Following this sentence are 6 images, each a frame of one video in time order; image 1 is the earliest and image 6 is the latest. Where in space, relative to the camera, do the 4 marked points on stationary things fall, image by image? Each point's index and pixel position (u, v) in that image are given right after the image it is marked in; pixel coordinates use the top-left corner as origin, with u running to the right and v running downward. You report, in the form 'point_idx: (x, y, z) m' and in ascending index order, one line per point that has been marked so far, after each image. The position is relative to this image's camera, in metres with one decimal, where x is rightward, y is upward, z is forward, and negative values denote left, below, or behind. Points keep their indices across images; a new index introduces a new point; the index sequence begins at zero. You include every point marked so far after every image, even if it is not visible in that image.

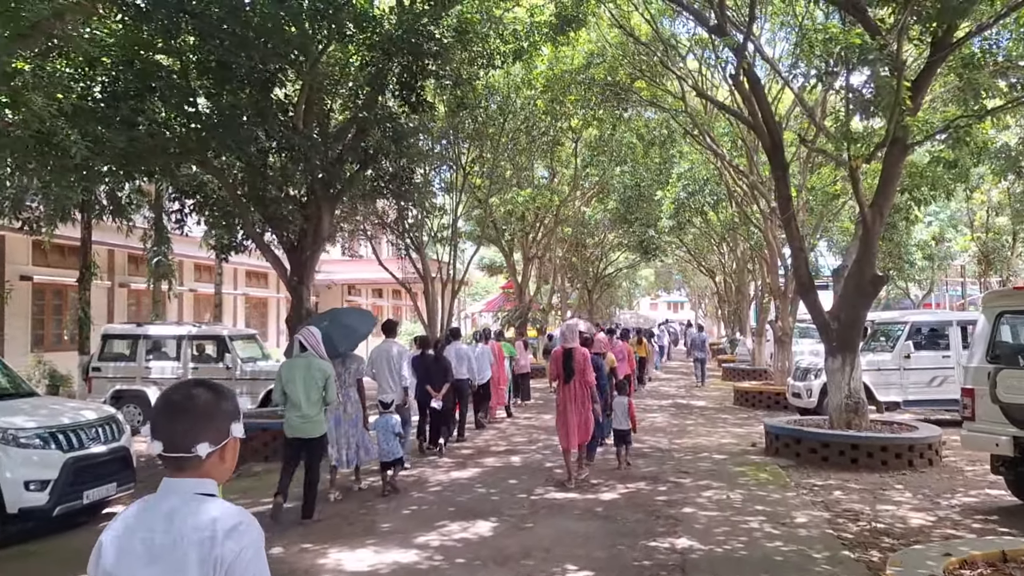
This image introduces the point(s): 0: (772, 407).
0: (+4.6, -2.1, +14.8) m
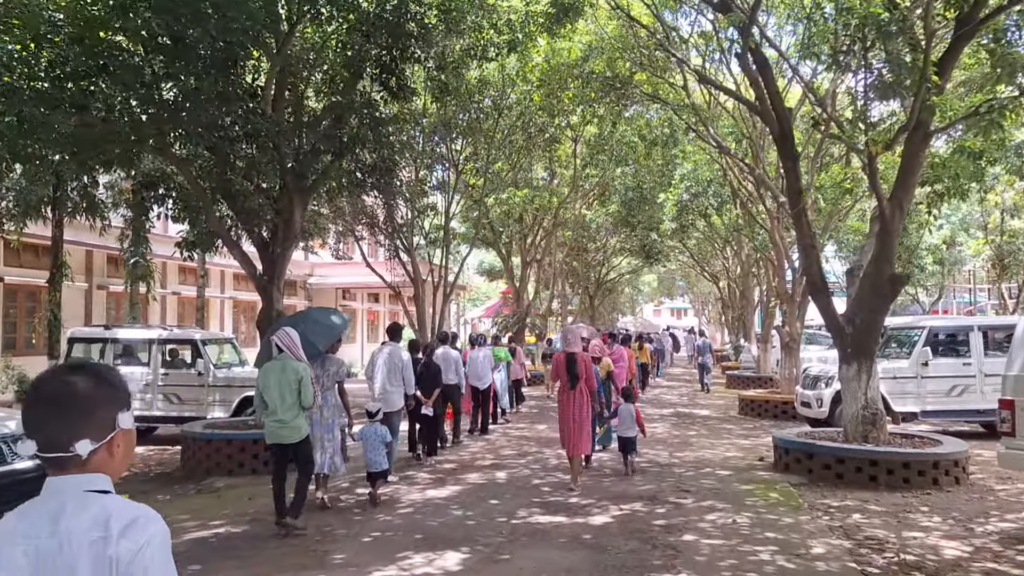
0: (+4.5, -2.2, +14.0) m
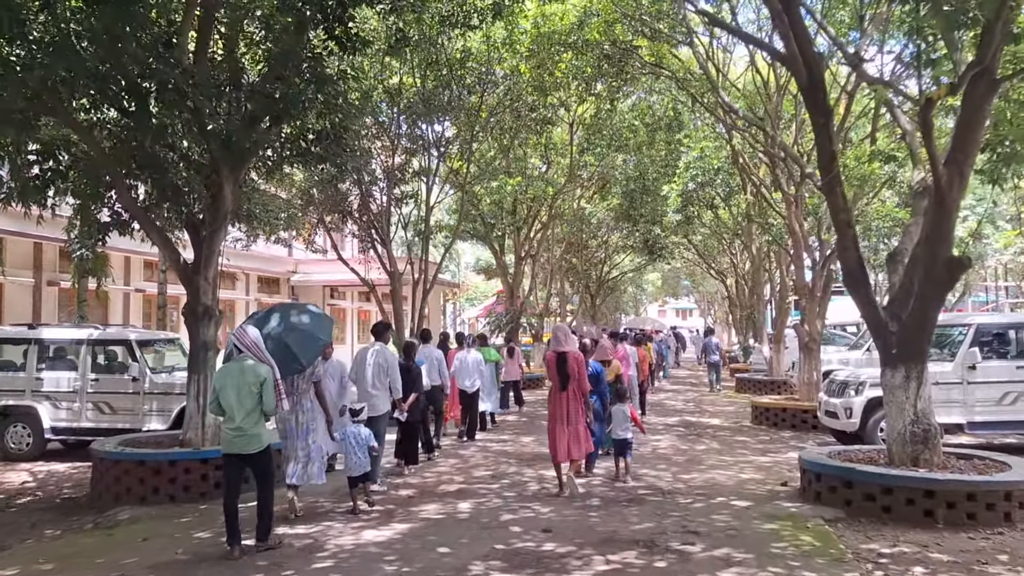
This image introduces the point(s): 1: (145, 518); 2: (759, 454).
0: (+4.2, -2.1, +12.3) m
1: (-3.1, -1.9, +7.1) m
2: (+3.0, -2.0, +10.0) m
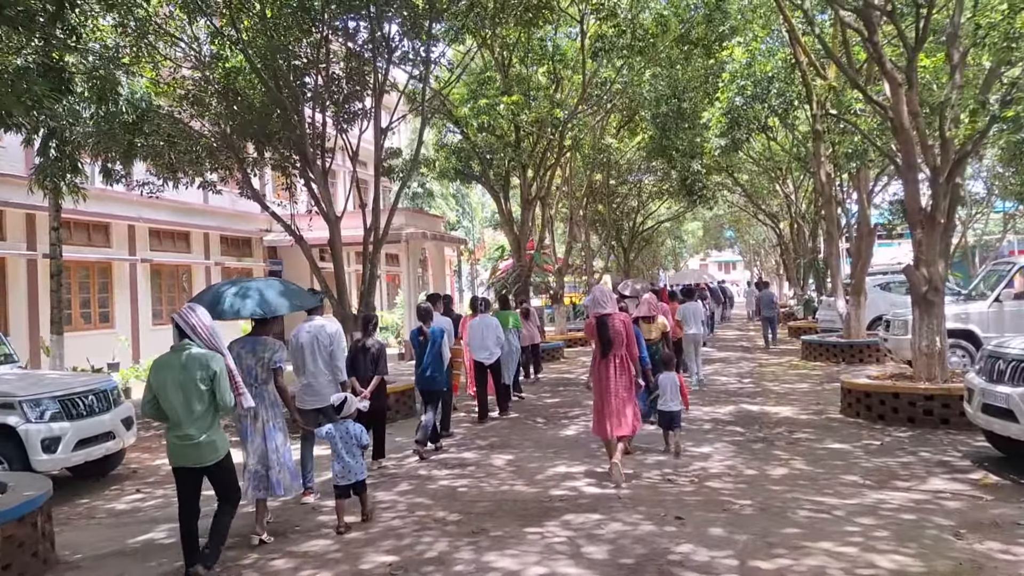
0: (+4.0, -1.3, +8.2) m
1: (-3.6, -1.7, +3.3) m
2: (+2.6, -1.4, +5.9) m
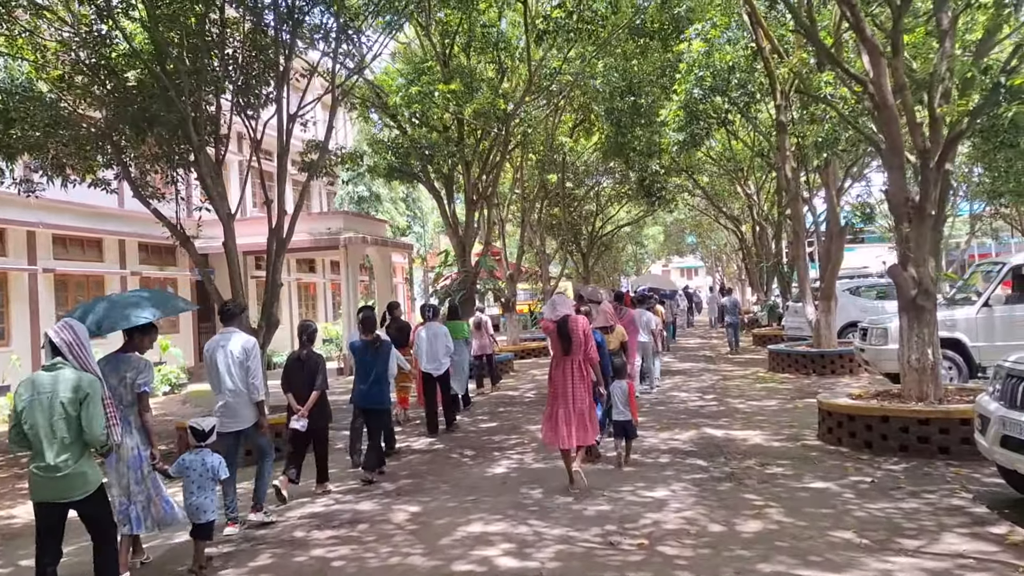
0: (+3.3, -1.4, +6.9) m
1: (-4.1, -1.8, +1.7) m
2: (+2.0, -1.4, +4.6) m
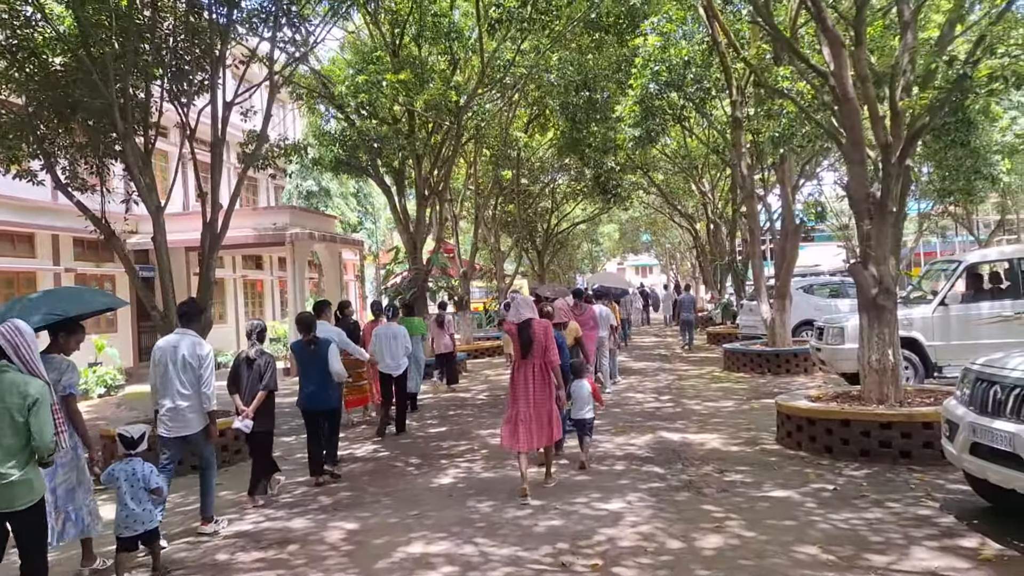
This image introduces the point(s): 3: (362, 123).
0: (+2.9, -1.3, +6.7) m
1: (-4.2, -1.8, +1.1) m
2: (+1.7, -1.4, +4.3) m
3: (-2.6, +2.8, +14.6) m
